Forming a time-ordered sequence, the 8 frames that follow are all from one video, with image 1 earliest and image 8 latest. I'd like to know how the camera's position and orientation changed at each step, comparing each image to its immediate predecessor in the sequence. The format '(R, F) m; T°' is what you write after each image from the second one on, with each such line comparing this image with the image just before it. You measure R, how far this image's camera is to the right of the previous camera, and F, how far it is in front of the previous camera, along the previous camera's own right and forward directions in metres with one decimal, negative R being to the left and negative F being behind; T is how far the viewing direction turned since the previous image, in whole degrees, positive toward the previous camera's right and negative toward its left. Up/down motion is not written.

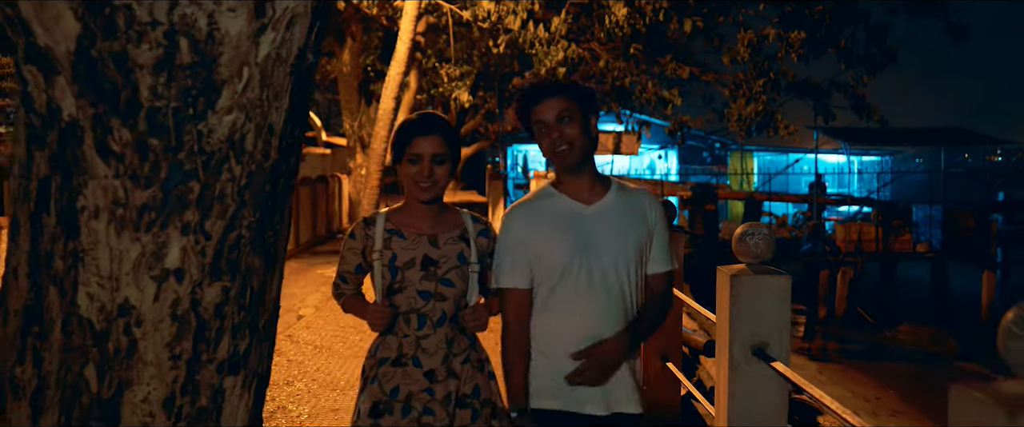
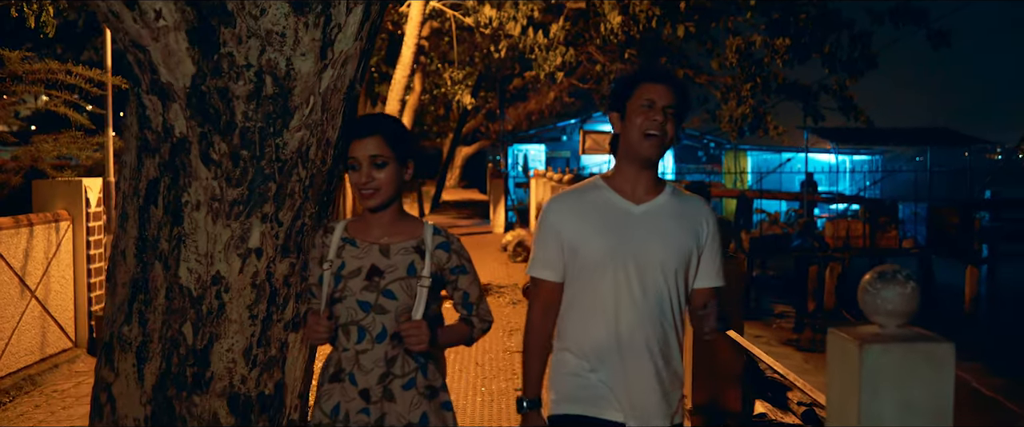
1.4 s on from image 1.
(0.0, -0.7) m; 0°
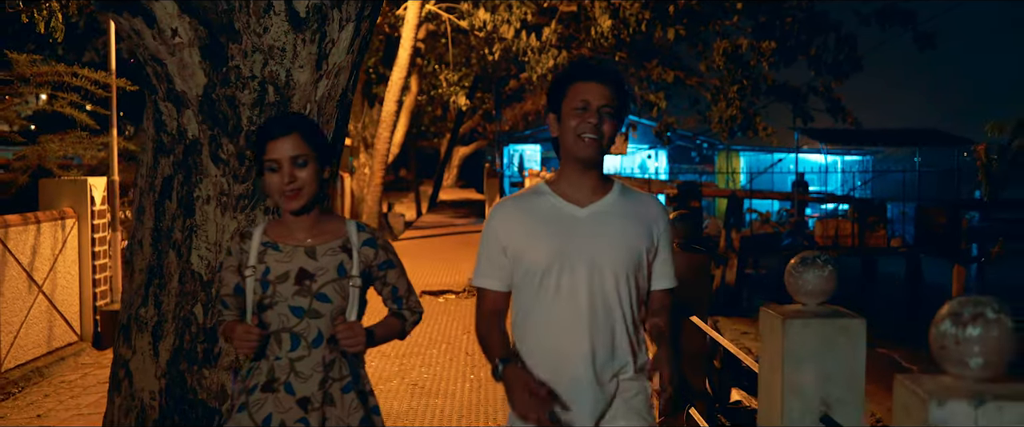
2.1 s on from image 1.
(+0.1, -0.4) m; 0°
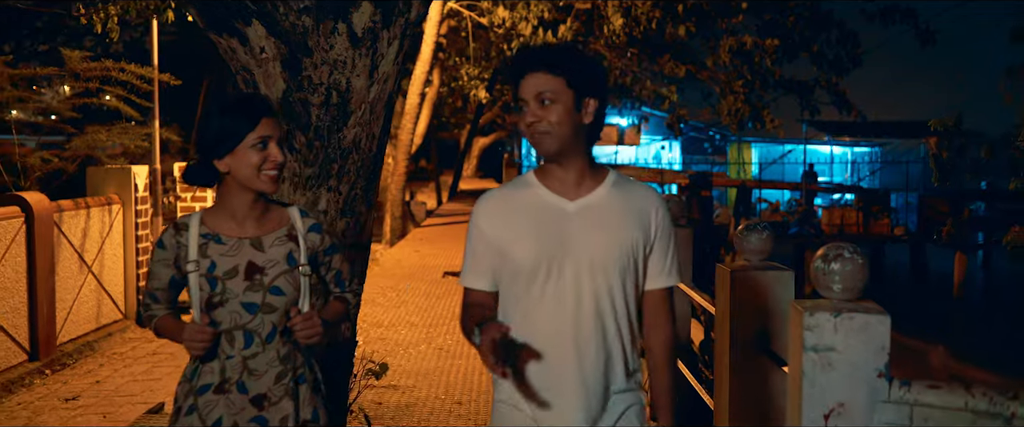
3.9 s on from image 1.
(0.0, -0.9) m; -1°
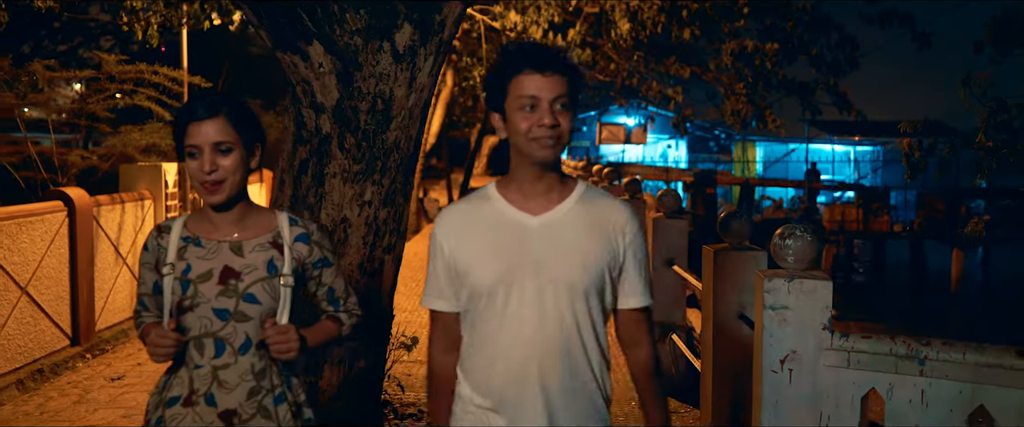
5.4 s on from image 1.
(0.0, -0.7) m; 0°
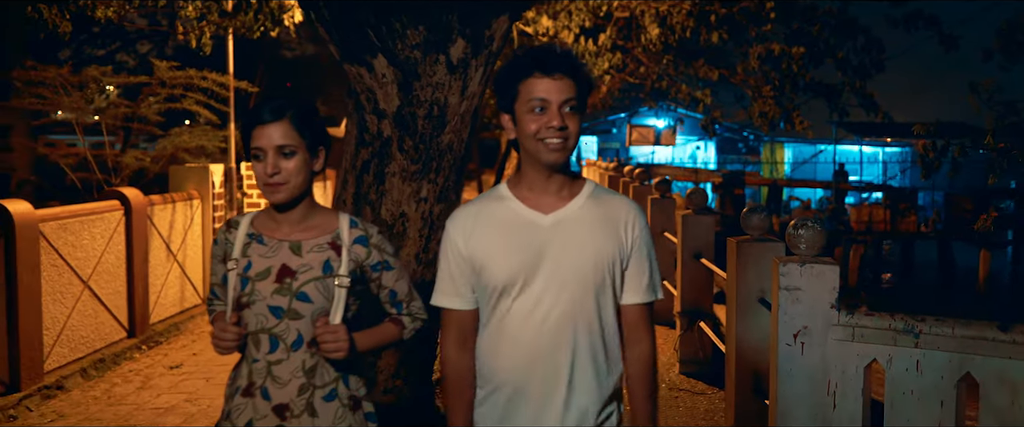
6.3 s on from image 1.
(-0.1, -0.5) m; -2°
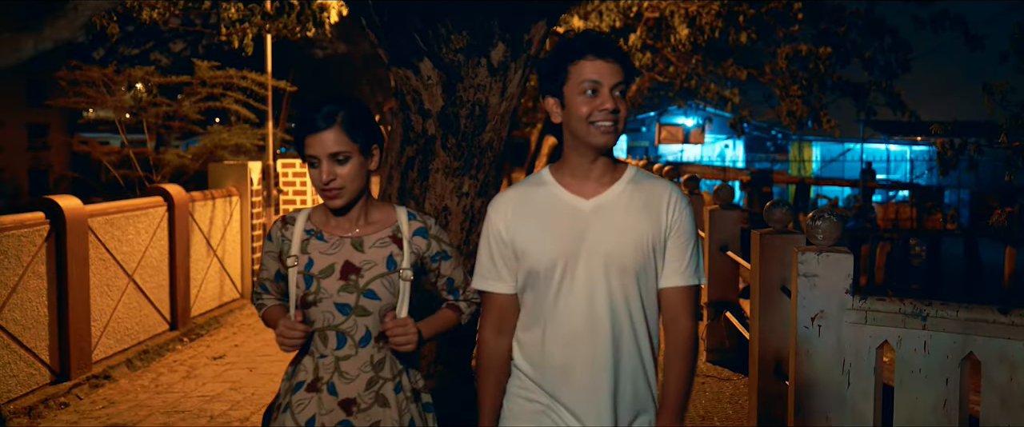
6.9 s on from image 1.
(-0.1, -0.4) m; -2°
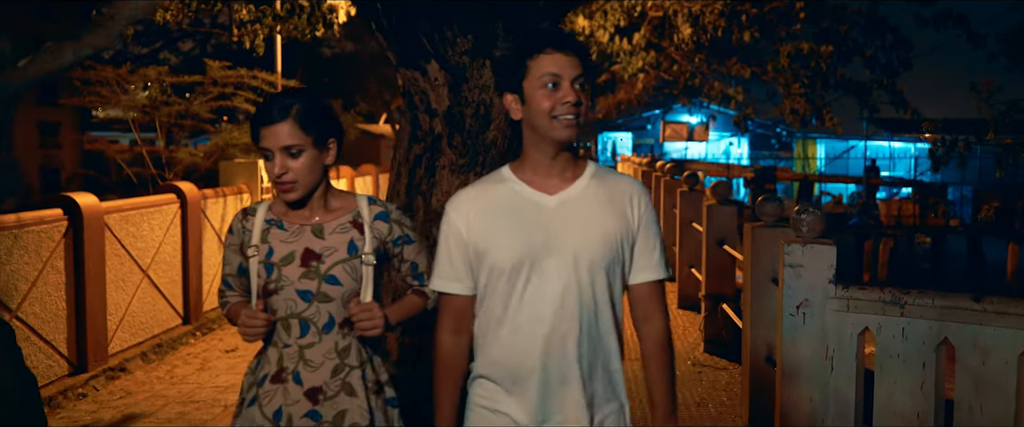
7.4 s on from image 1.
(0.0, -0.3) m; 0°
